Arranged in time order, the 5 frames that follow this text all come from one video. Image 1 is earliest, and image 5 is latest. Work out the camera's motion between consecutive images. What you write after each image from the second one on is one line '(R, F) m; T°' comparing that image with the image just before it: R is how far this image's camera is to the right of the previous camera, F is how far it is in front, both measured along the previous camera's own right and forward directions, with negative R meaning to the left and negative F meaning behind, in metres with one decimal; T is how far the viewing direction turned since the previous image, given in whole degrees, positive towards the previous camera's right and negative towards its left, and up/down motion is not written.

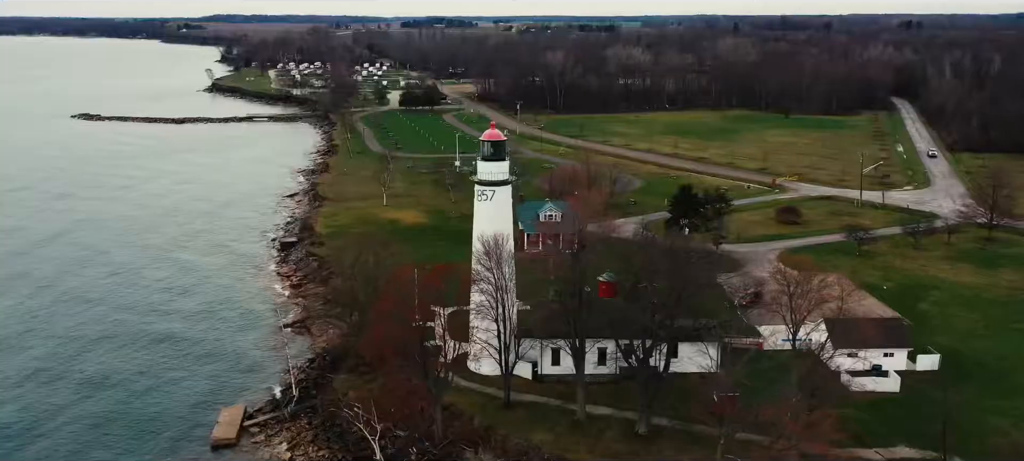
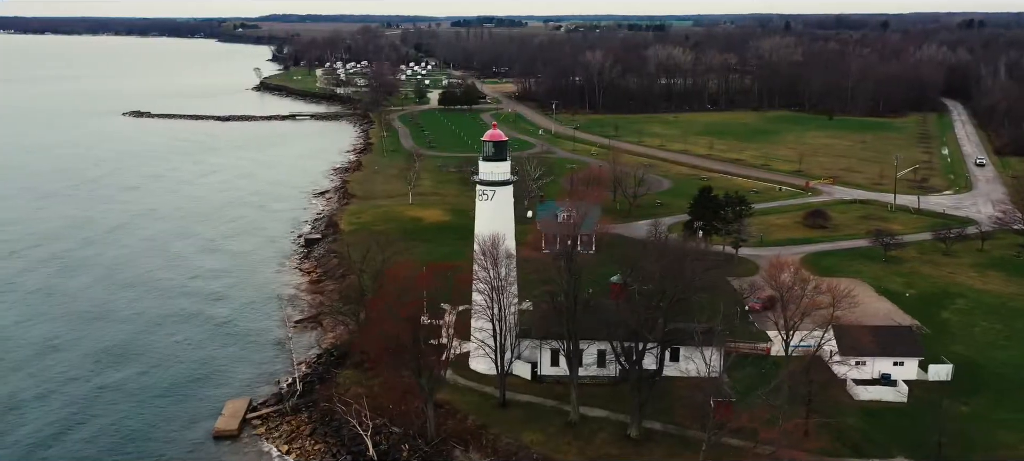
(+1.5, 0.0) m; -3°
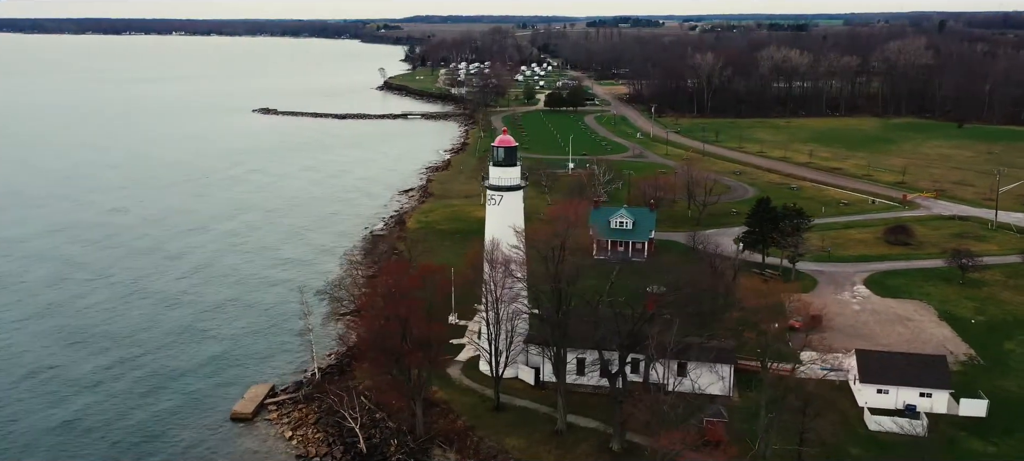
(+3.8, +0.1) m; -9°
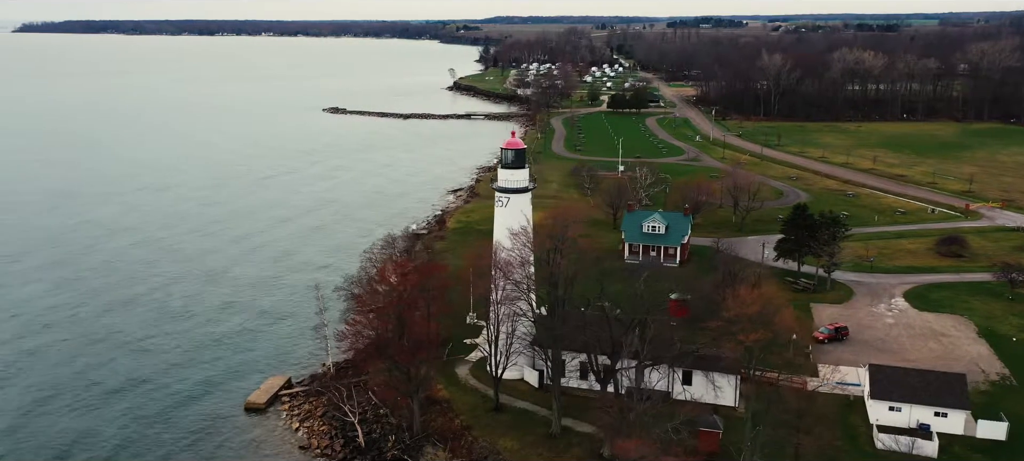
(+2.2, 0.0) m; -5°
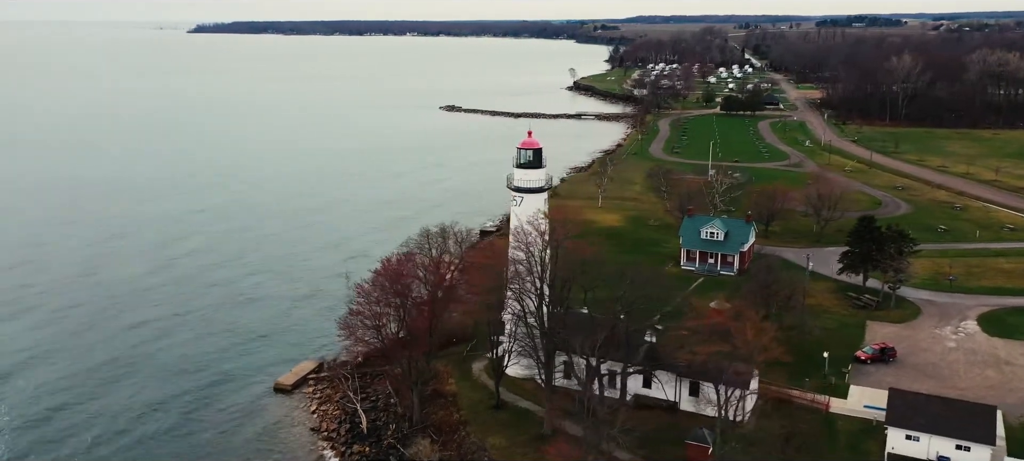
(+3.7, +0.2) m; -9°
